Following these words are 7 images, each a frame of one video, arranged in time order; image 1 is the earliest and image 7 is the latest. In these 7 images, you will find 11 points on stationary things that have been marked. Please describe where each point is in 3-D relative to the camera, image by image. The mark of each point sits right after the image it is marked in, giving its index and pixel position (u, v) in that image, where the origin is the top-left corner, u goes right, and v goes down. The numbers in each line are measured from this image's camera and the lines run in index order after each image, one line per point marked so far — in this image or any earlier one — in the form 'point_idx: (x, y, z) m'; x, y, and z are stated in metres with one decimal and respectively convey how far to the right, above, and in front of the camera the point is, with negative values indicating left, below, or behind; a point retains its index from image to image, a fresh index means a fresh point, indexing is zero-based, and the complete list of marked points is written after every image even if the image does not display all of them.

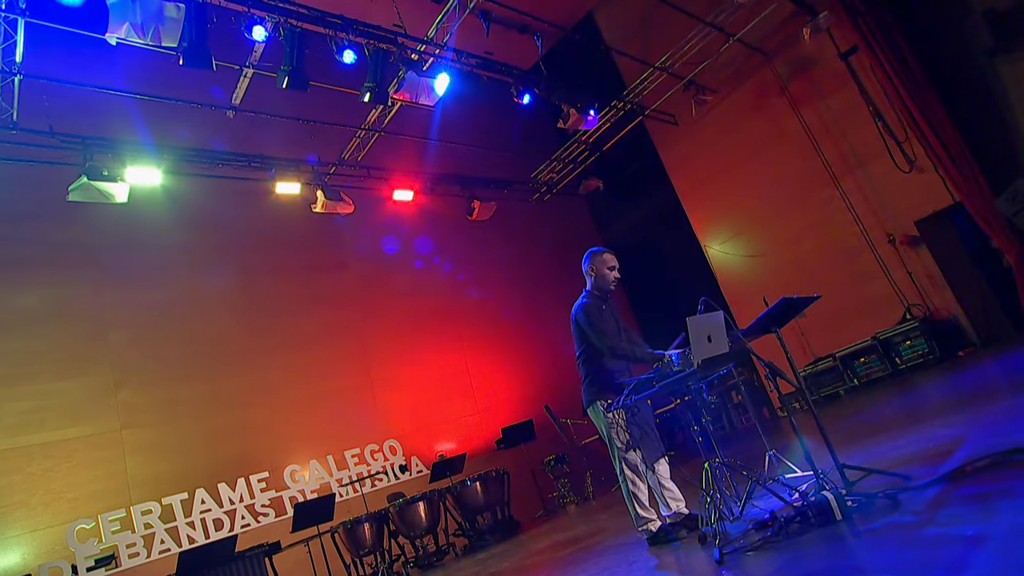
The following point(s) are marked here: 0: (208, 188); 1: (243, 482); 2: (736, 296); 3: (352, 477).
0: (-3.2, +1.1, +8.7) m
1: (-2.5, -1.8, +7.7) m
2: (+3.0, -0.1, +11.1) m
3: (-1.6, -1.9, +8.3) m
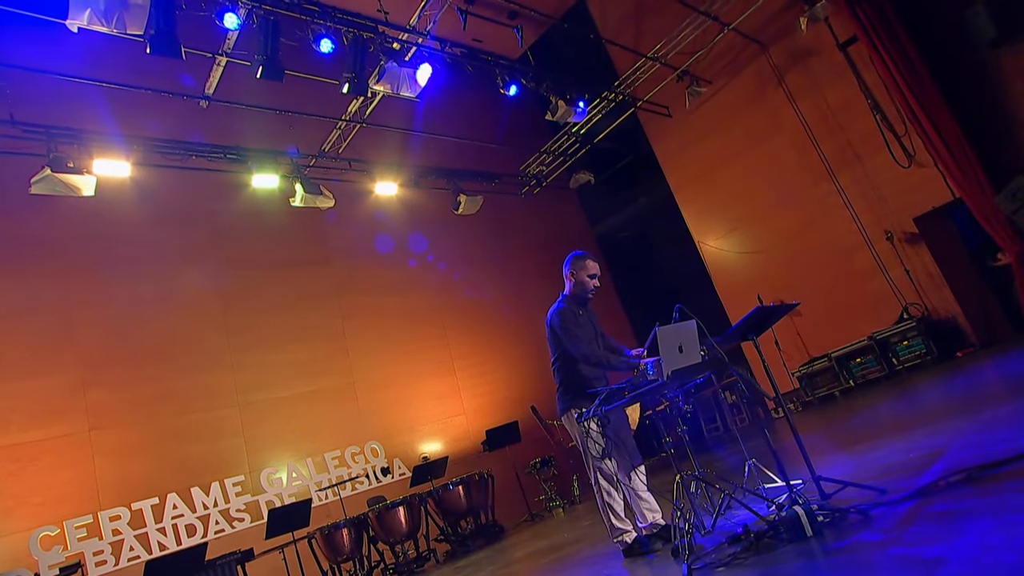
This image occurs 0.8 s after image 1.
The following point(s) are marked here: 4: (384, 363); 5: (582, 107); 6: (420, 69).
0: (-3.4, +1.1, +8.4) m
1: (-2.7, -1.8, +7.5) m
2: (+2.8, -0.1, +10.8) m
3: (-1.8, -1.9, +8.0) m
4: (-1.4, -0.9, +9.1) m
5: (+0.7, +2.0, +8.9) m
6: (-0.8, +2.0, +7.5) m
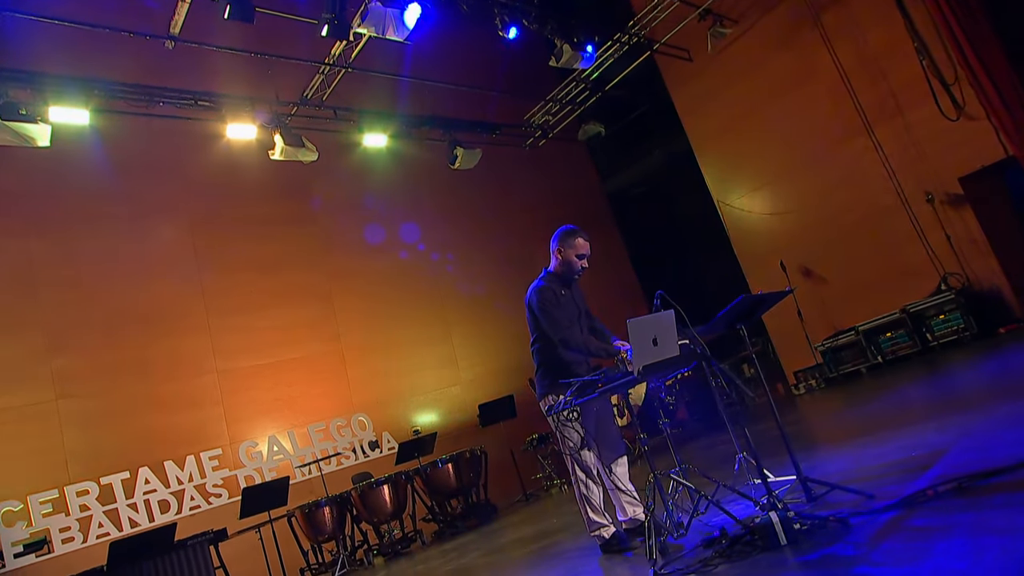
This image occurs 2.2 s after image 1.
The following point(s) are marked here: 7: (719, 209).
0: (-3.4, +1.5, +7.8) m
1: (-2.7, -1.5, +7.0) m
2: (+2.9, +0.4, +10.0) m
3: (-1.8, -1.6, +7.6) m
4: (-1.4, -0.4, +8.5) m
5: (+0.8, +2.3, +8.1) m
6: (-0.8, +2.3, +6.7) m
7: (+2.6, +1.0, +10.3) m
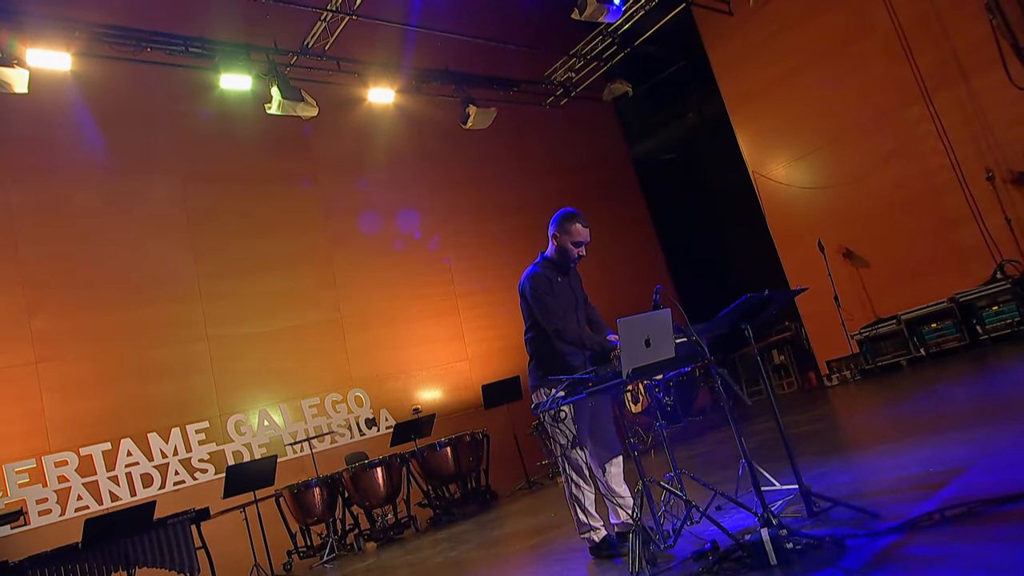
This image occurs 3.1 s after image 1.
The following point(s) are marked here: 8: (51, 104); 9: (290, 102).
0: (-3.2, +1.9, +7.3) m
1: (-2.7, -1.2, +6.7) m
2: (+3.1, +0.7, +9.3) m
3: (-1.8, -1.3, +7.2) m
4: (-1.3, -0.1, +8.1) m
5: (+1.0, +2.5, +7.4) m
6: (-0.7, +2.5, +6.1) m
7: (+2.8, +1.3, +9.5) m
8: (-3.8, +1.5, +6.7) m
9: (-1.9, +1.6, +7.0) m
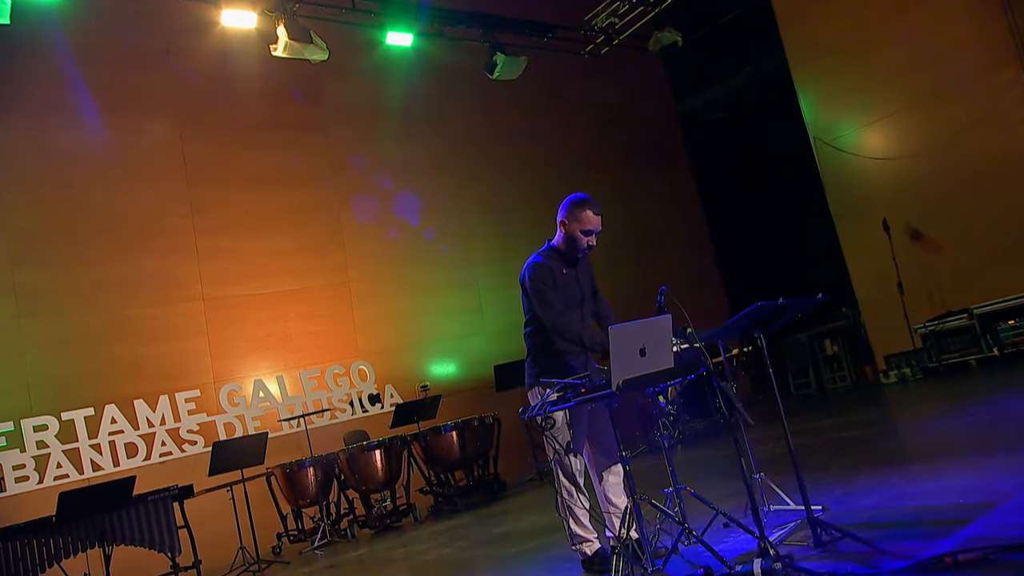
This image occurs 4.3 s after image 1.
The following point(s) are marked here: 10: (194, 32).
0: (-3.0, +2.2, +6.7) m
1: (-2.6, -0.8, +6.2) m
2: (+3.4, +0.9, +8.4) m
3: (-1.7, -0.9, +6.7) m
4: (-1.1, +0.2, +7.4) m
5: (+1.3, +2.7, +6.4) m
6: (-0.5, +2.7, +5.2) m
7: (+3.2, +1.5, +8.6) m
8: (-3.6, +1.9, +6.1) m
9: (-1.7, +1.9, +6.4) m
10: (-2.6, +2.1, +6.9) m
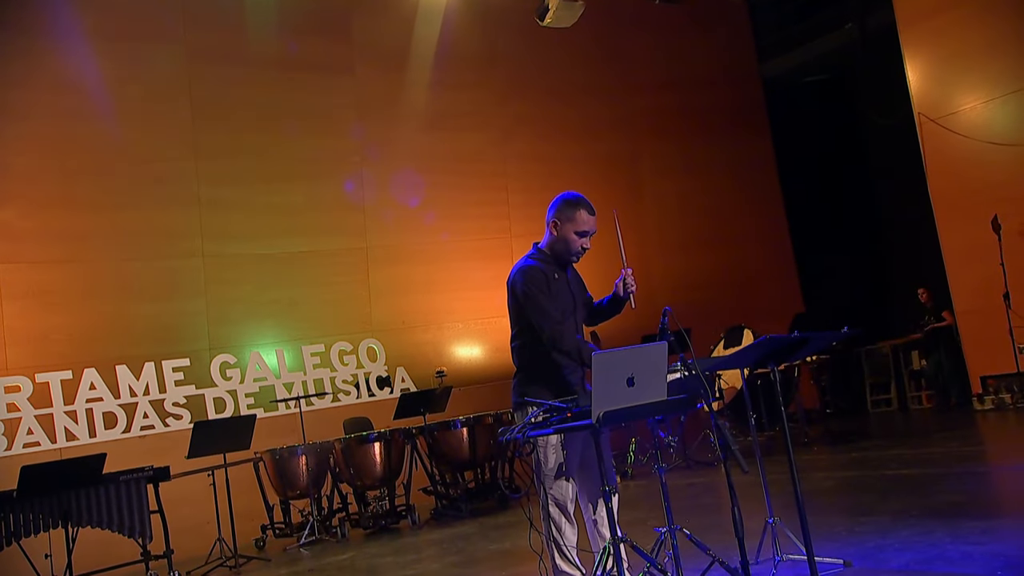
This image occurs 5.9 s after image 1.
0: (-2.5, +2.6, +5.9) m
1: (-2.4, -0.5, +5.6) m
2: (+3.8, +0.8, +7.2) m
3: (-1.5, -0.7, +6.0) m
4: (-0.8, +0.5, +6.6) m
5: (+1.7, +2.8, +5.3) m
6: (-0.2, +2.7, +4.3) m
7: (+3.6, +1.5, +7.4) m
8: (-3.2, +2.2, +5.5) m
9: (-1.3, +2.1, +5.5) m
10: (-2.2, +2.5, +6.1) m
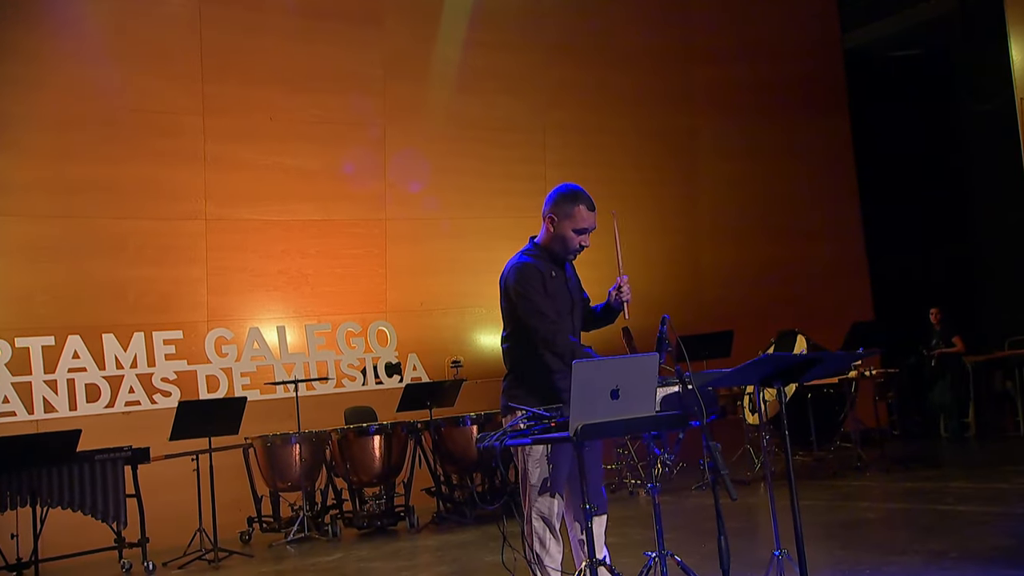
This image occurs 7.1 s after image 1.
0: (-2.2, +2.8, +5.4) m
1: (-2.3, -0.3, +5.1) m
2: (+4.1, +0.7, +6.3) m
3: (-1.3, -0.5, +5.5) m
4: (-0.5, +0.6, +6.1) m
5: (+1.9, +2.7, +4.6) m
6: (0.0, +2.8, +3.6) m
7: (+4.0, +1.4, +6.5) m
8: (-2.9, +2.5, +5.0) m
9: (-1.0, +2.3, +4.9) m
10: (-1.9, +2.7, +5.6) m
